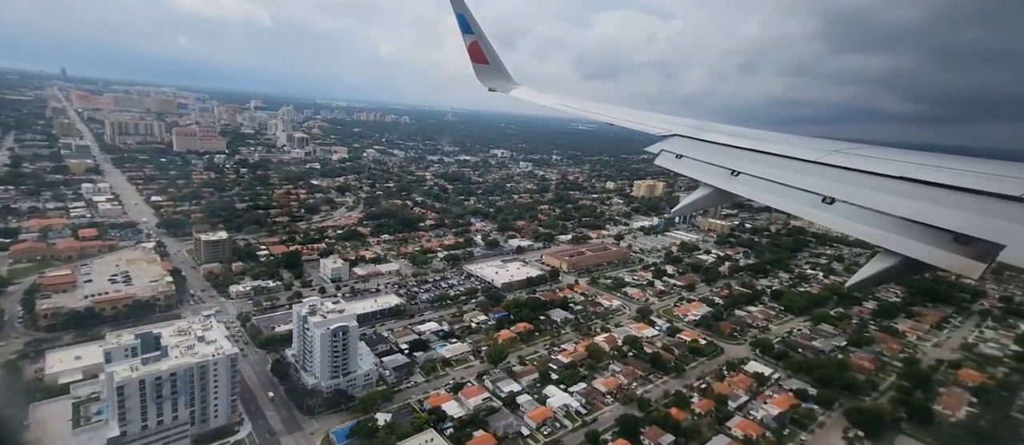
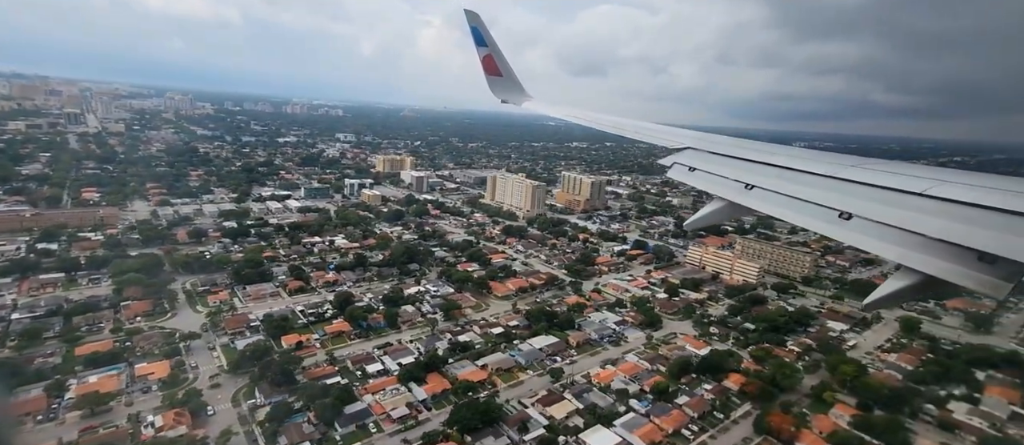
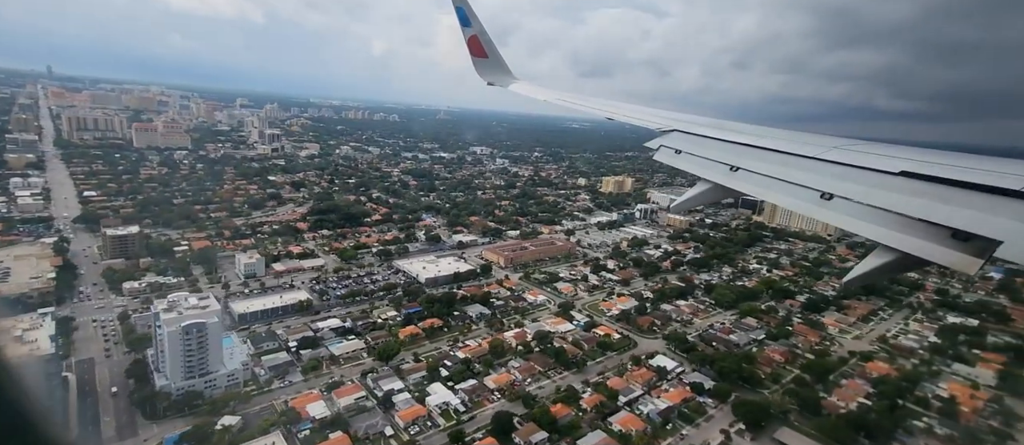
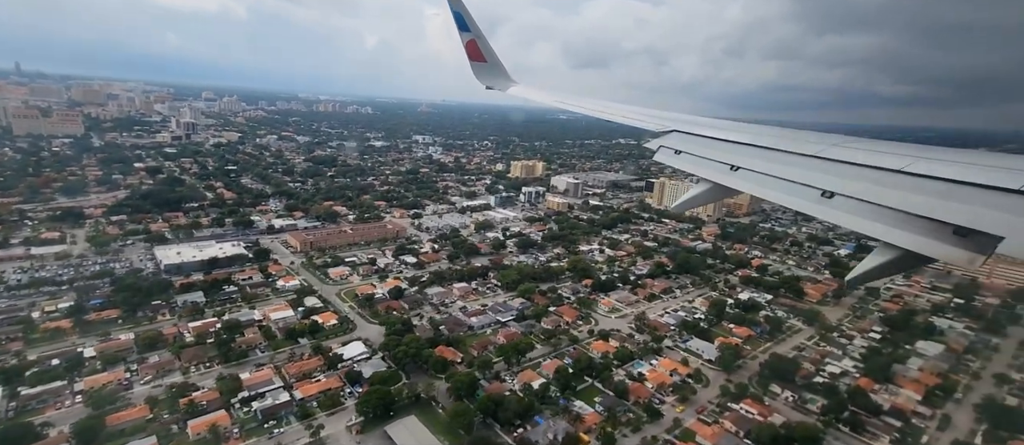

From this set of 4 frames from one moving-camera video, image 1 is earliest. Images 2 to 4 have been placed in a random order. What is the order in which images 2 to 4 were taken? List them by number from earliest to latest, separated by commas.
3, 4, 2
